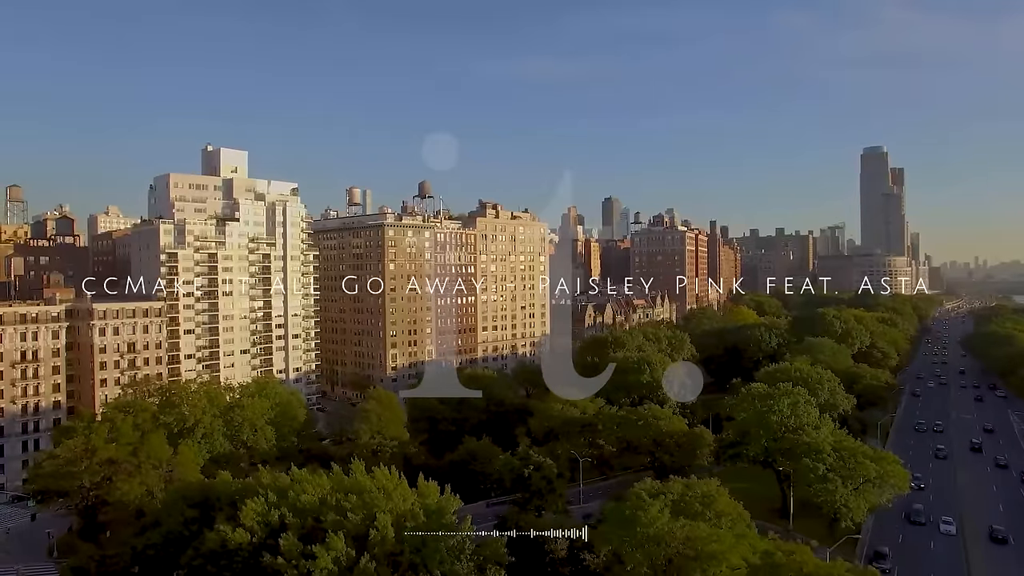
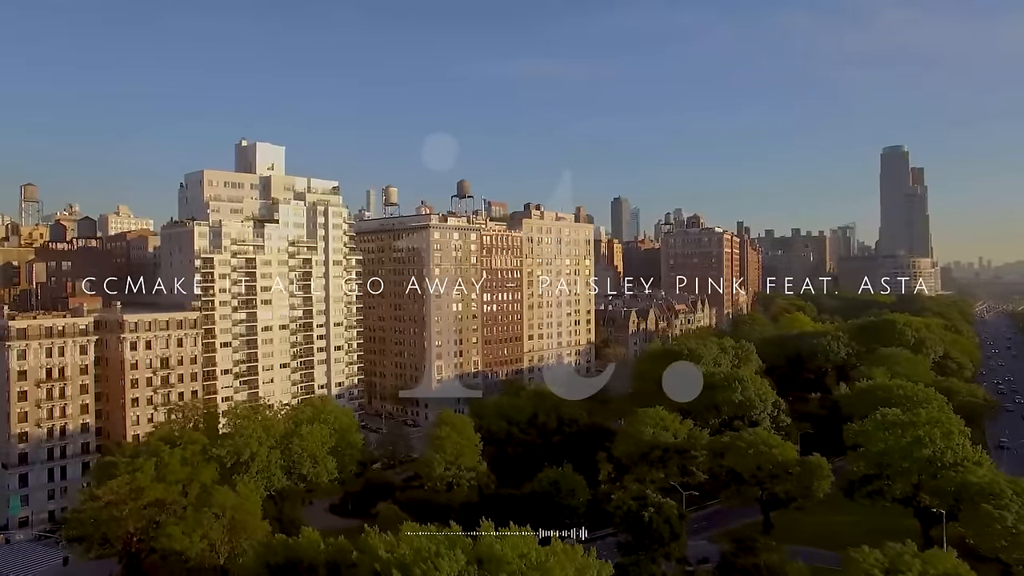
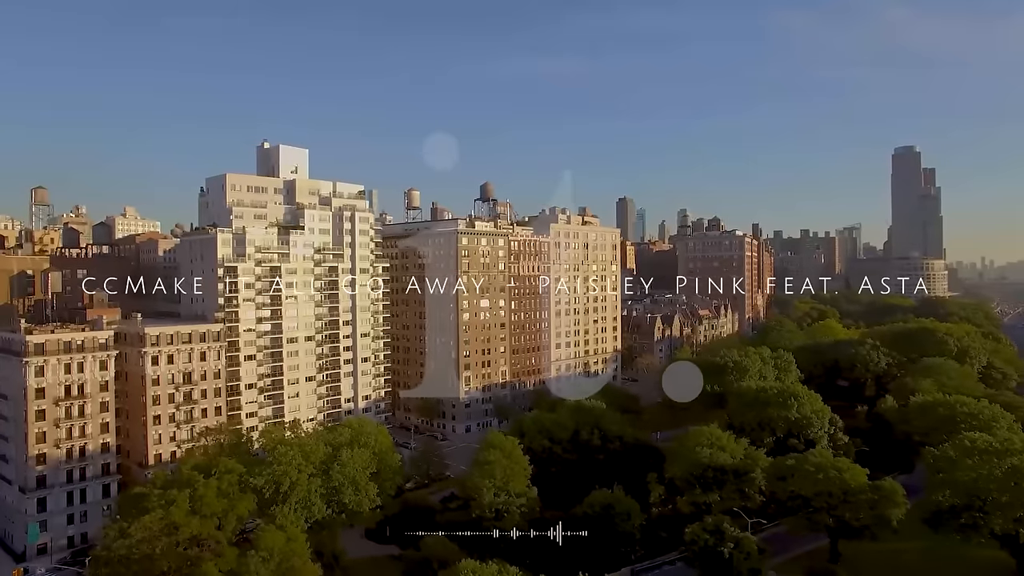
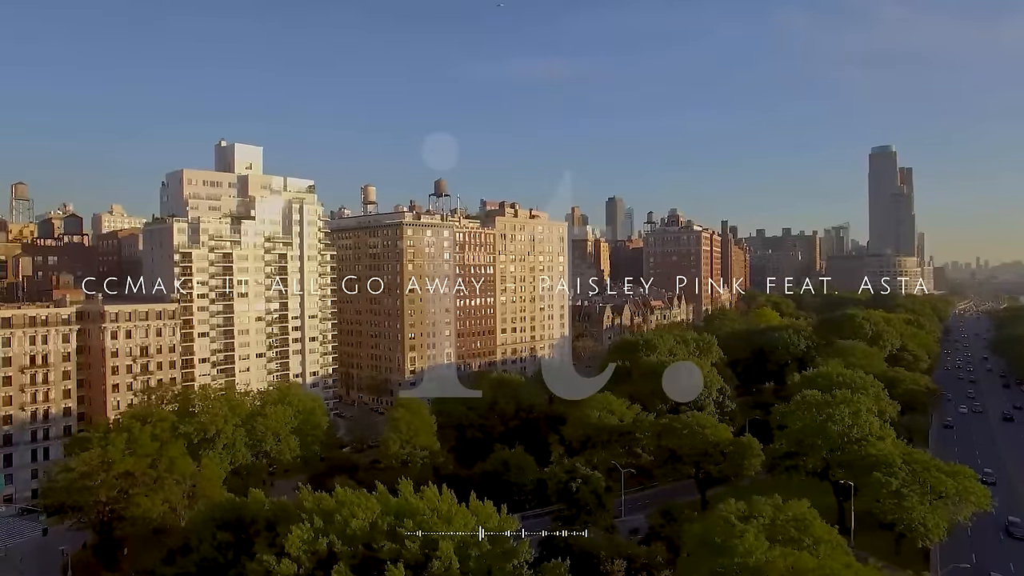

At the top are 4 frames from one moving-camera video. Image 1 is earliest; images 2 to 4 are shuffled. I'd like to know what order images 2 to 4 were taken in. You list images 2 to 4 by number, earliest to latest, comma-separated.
4, 2, 3
